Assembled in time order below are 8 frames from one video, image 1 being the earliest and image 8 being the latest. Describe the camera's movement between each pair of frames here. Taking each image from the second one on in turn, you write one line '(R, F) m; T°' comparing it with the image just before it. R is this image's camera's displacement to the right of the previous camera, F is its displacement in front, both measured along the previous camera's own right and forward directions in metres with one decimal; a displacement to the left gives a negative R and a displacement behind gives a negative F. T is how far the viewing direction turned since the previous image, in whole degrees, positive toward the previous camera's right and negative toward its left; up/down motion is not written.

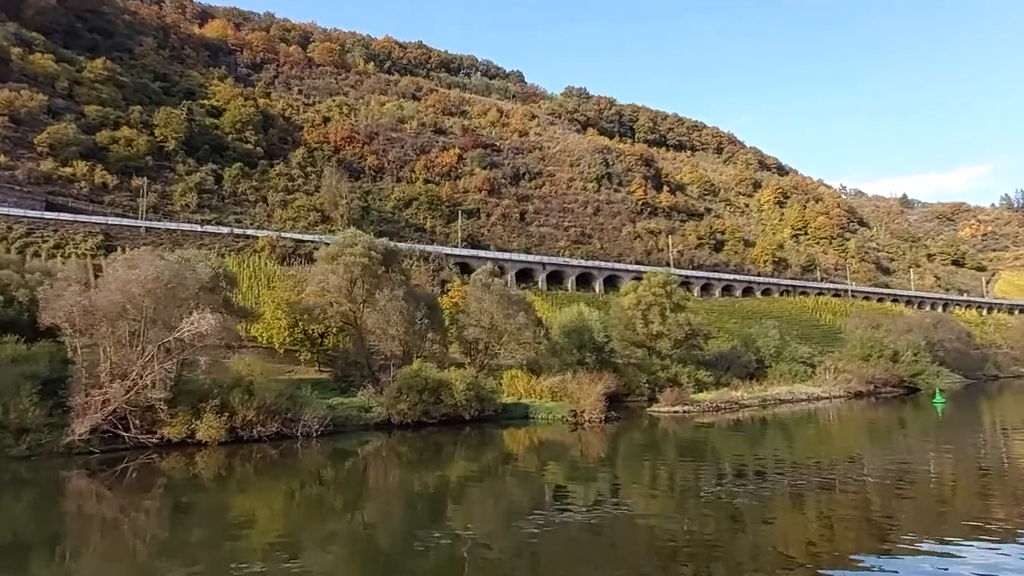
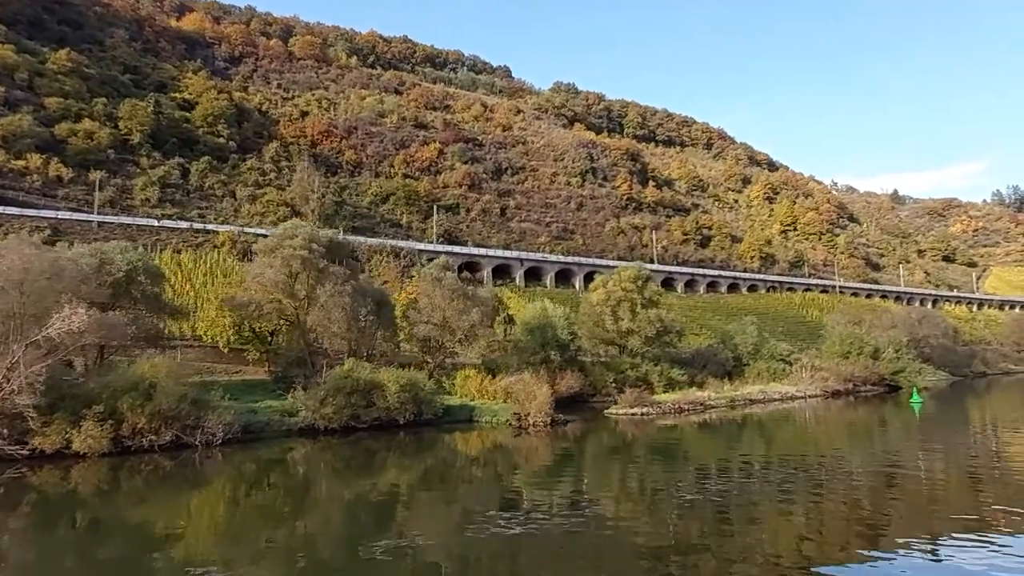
(+2.4, +2.6) m; 0°
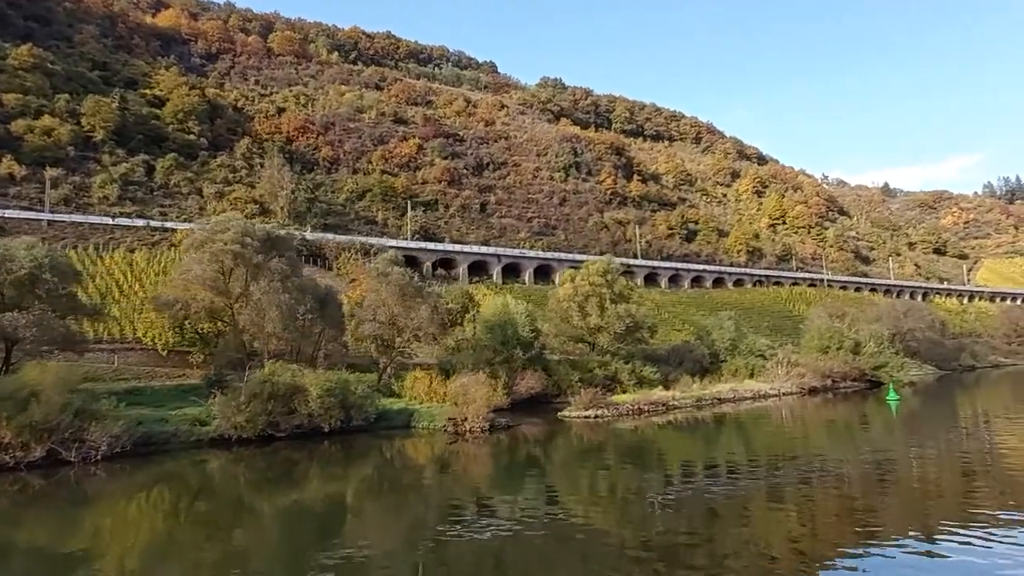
(+2.4, +2.5) m; 0°
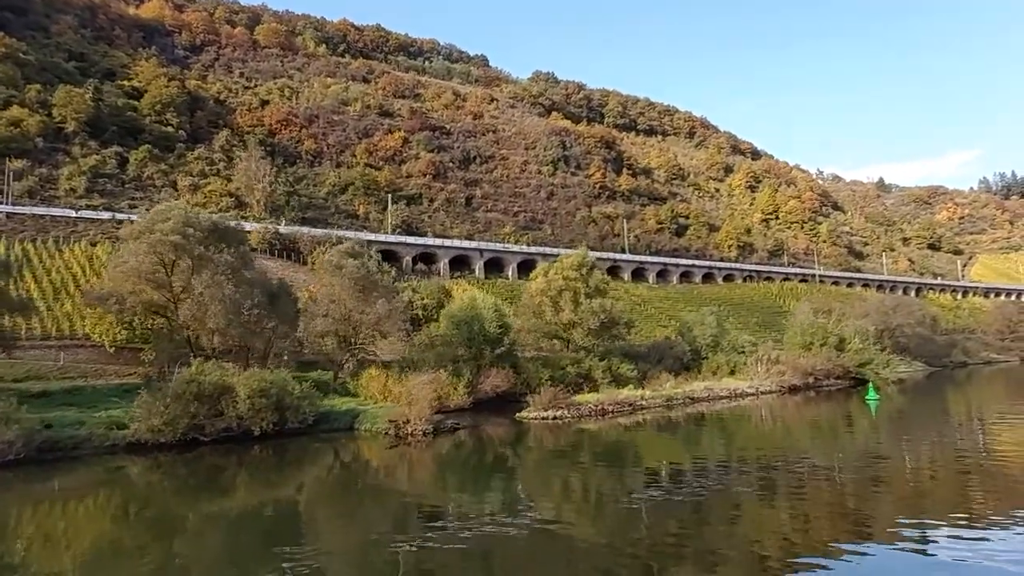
(+1.9, +2.0) m; 0°
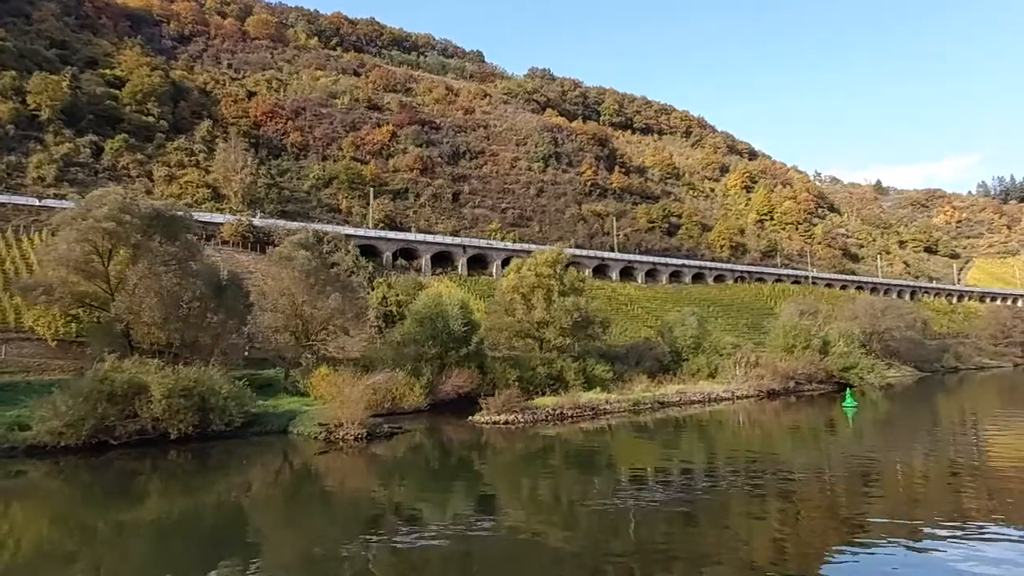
(+1.9, +2.0) m; 0°
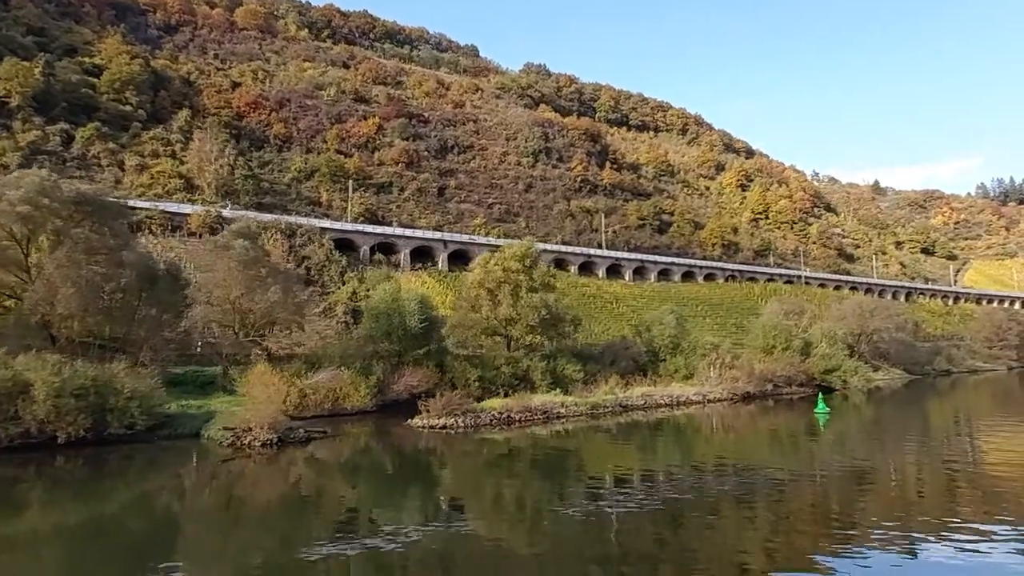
(+2.1, +2.3) m; 0°
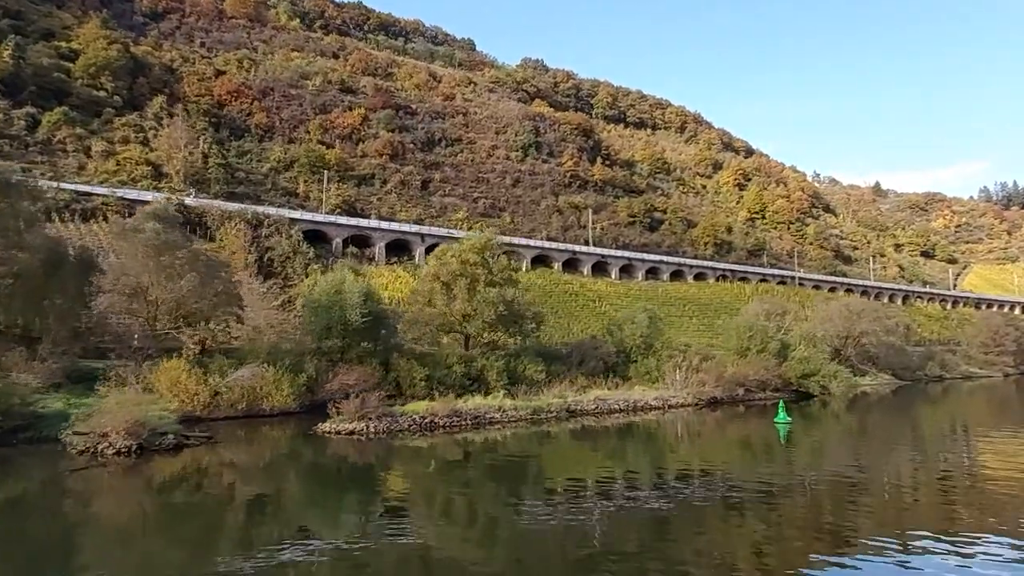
(+2.7, +2.8) m; 0°
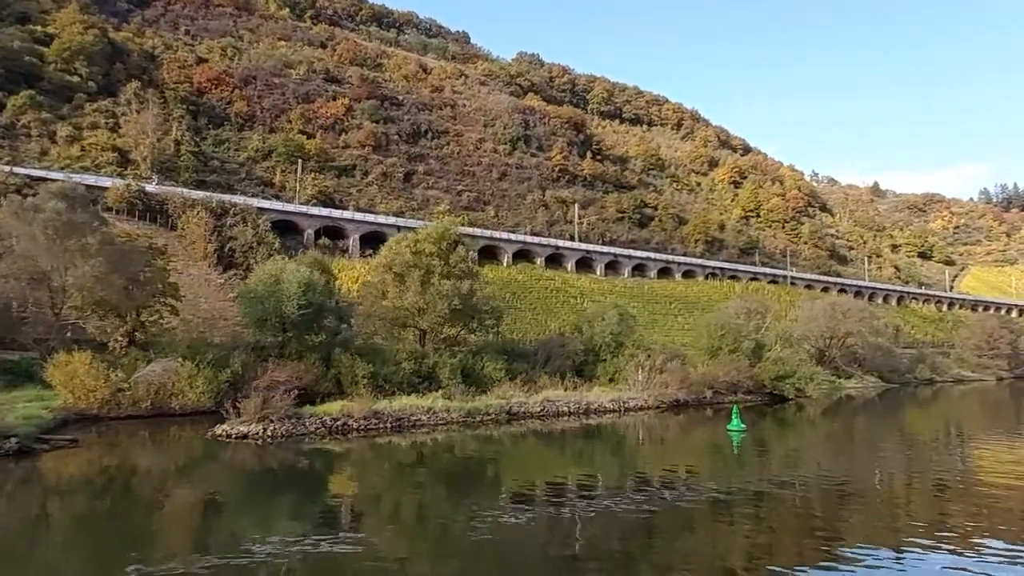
(+2.4, +2.5) m; 0°
